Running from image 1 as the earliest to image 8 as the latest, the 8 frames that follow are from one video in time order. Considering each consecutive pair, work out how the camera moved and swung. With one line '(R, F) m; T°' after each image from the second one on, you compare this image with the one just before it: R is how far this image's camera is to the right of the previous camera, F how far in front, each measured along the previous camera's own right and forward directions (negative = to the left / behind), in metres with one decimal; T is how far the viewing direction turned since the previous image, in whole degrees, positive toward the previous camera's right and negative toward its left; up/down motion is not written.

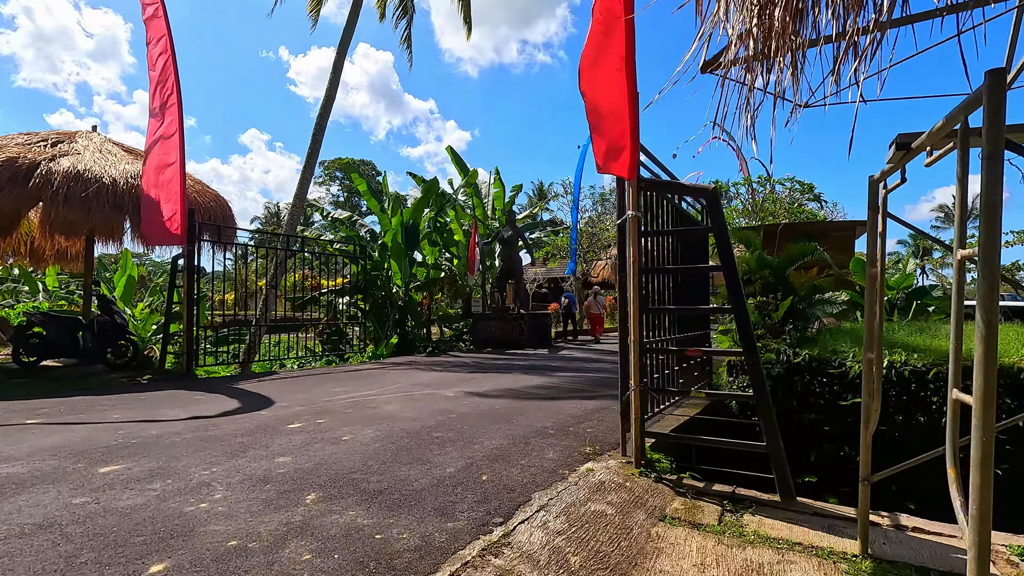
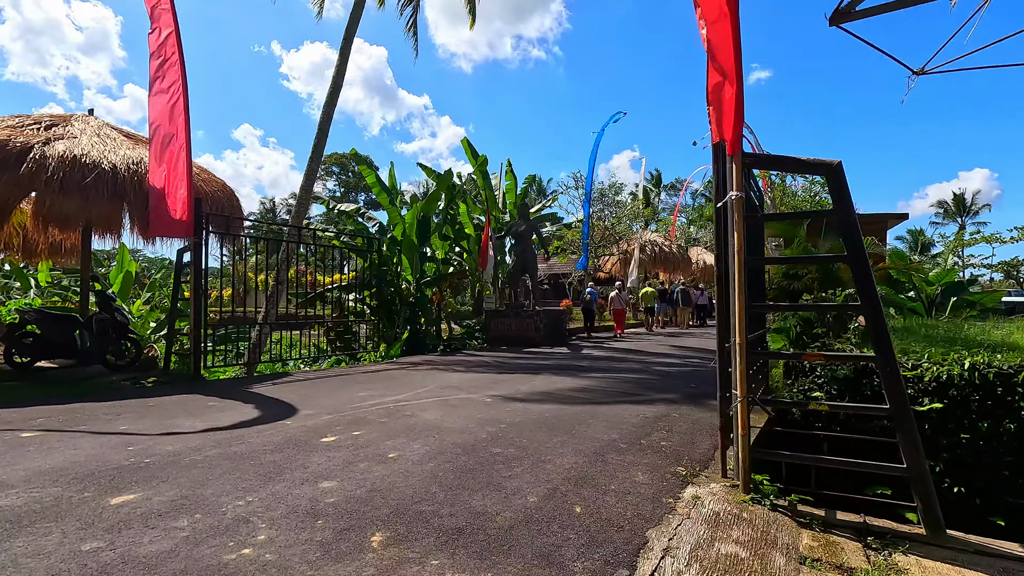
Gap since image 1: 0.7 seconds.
(-0.4, +0.5) m; +1°
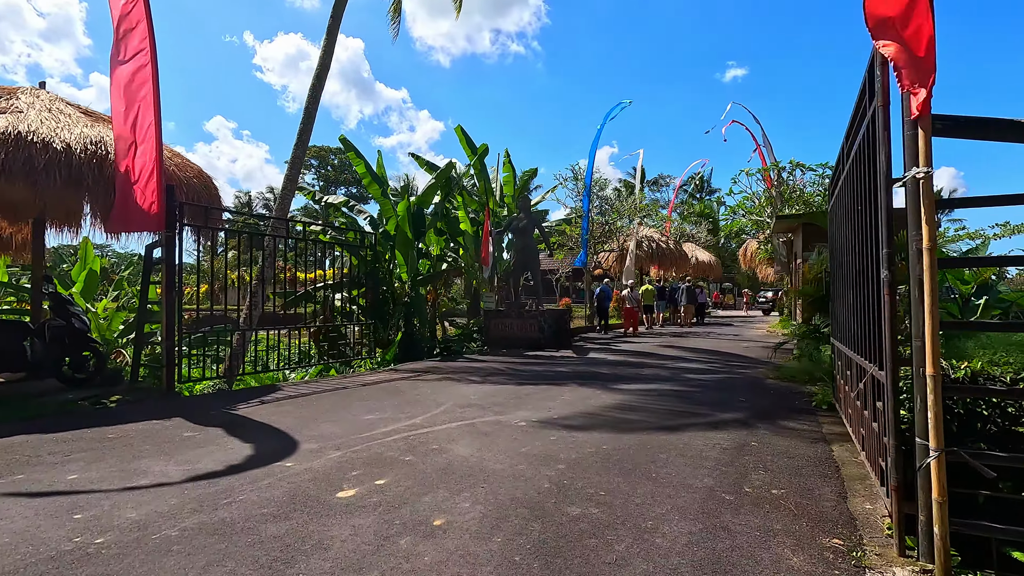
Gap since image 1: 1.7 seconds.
(-0.4, +0.8) m; +2°
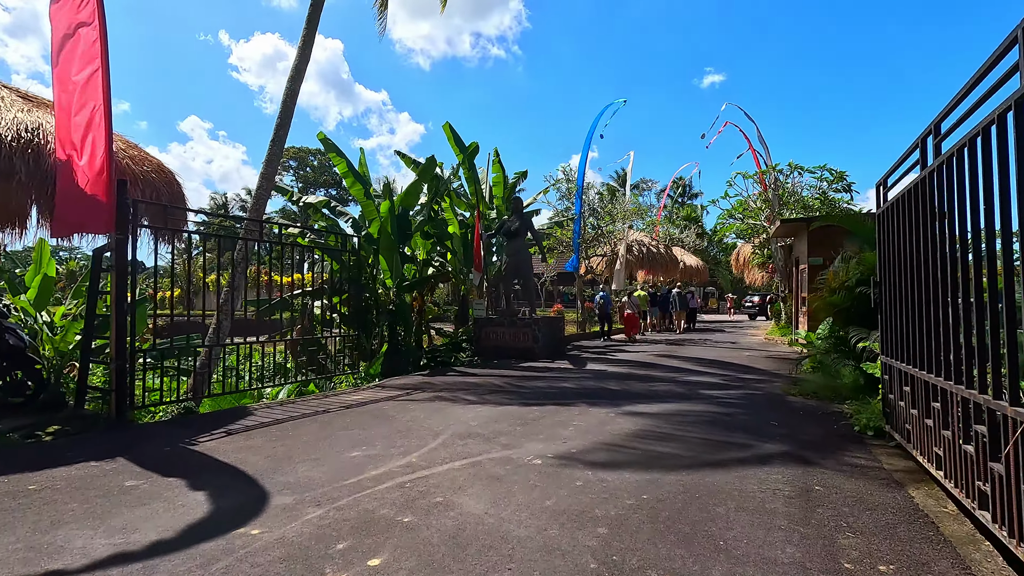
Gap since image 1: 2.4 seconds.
(-0.2, +0.6) m; +2°
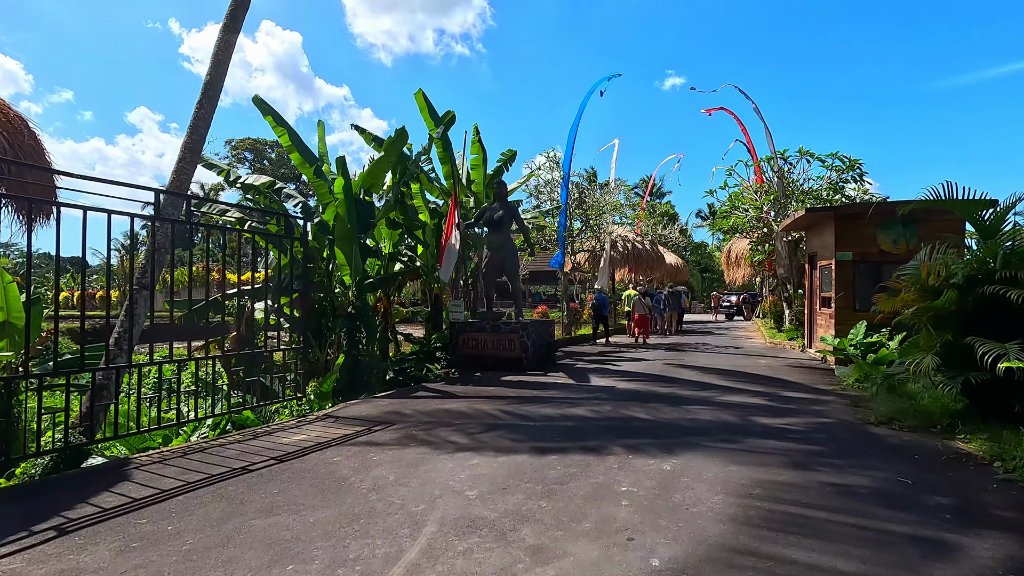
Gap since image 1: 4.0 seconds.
(-0.3, +1.6) m; +4°
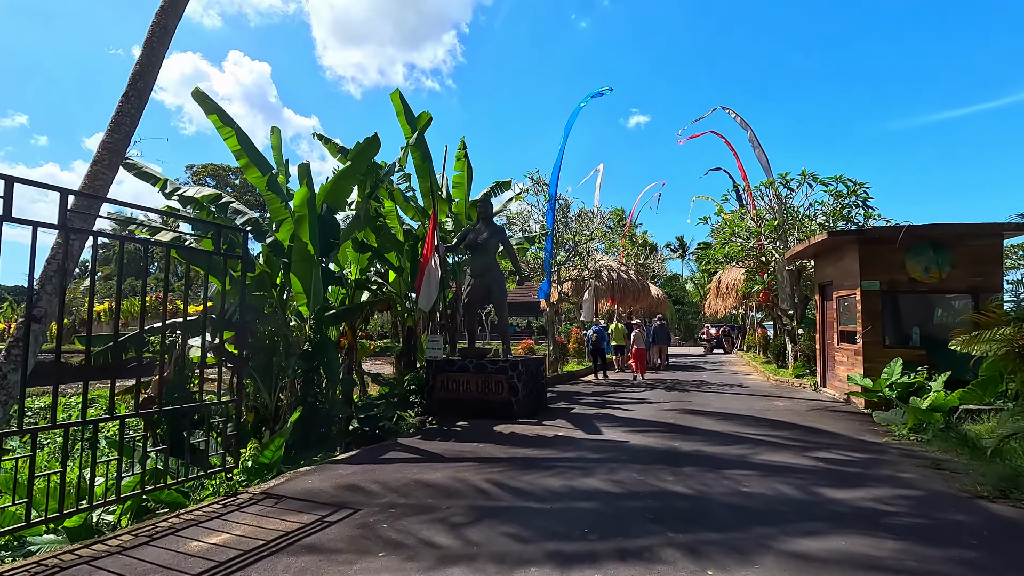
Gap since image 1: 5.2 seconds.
(-0.3, +1.2) m; +3°
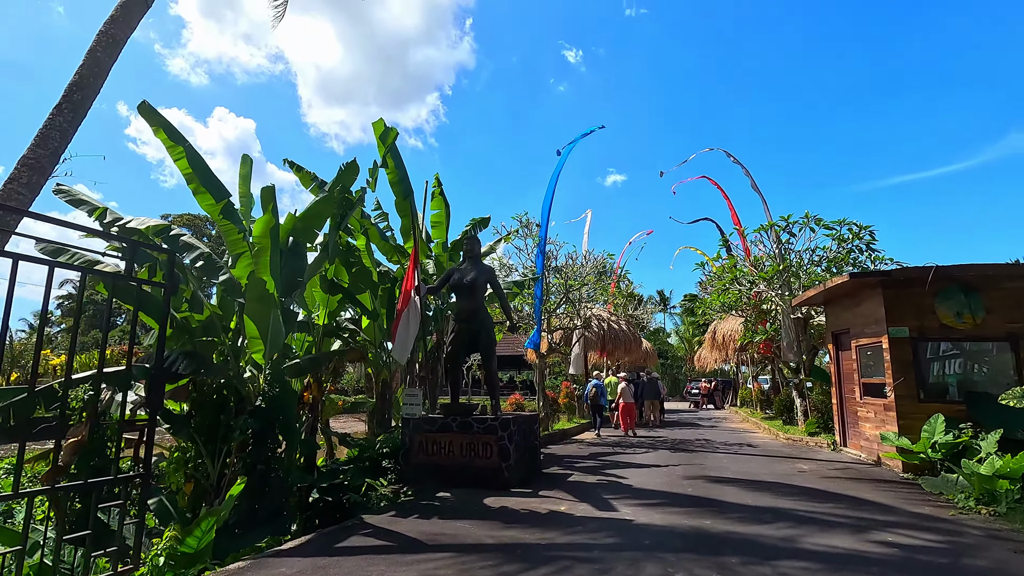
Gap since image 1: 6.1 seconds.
(-0.1, +0.9) m; +2°
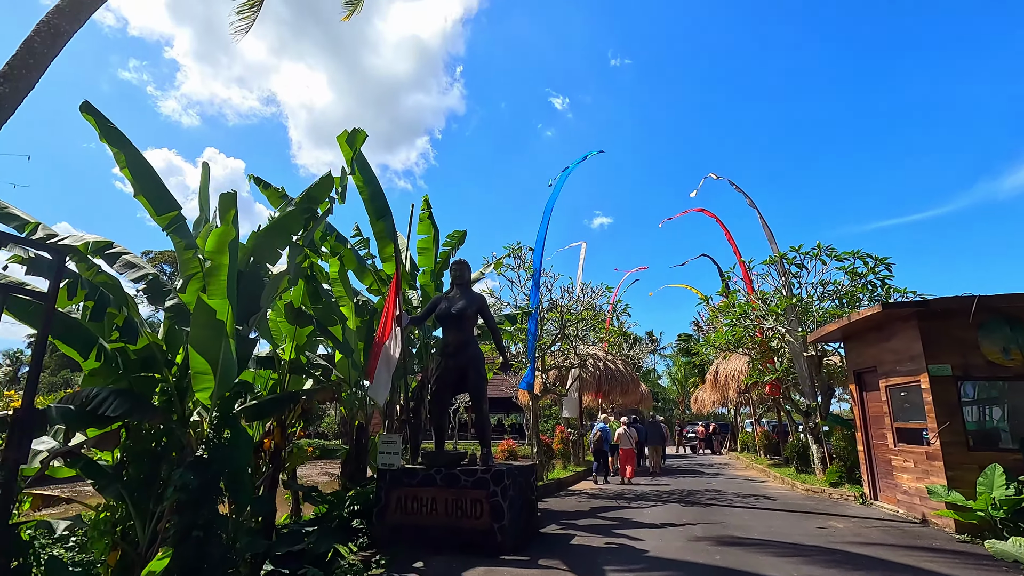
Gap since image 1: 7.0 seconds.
(-0.1, +0.8) m; +1°
